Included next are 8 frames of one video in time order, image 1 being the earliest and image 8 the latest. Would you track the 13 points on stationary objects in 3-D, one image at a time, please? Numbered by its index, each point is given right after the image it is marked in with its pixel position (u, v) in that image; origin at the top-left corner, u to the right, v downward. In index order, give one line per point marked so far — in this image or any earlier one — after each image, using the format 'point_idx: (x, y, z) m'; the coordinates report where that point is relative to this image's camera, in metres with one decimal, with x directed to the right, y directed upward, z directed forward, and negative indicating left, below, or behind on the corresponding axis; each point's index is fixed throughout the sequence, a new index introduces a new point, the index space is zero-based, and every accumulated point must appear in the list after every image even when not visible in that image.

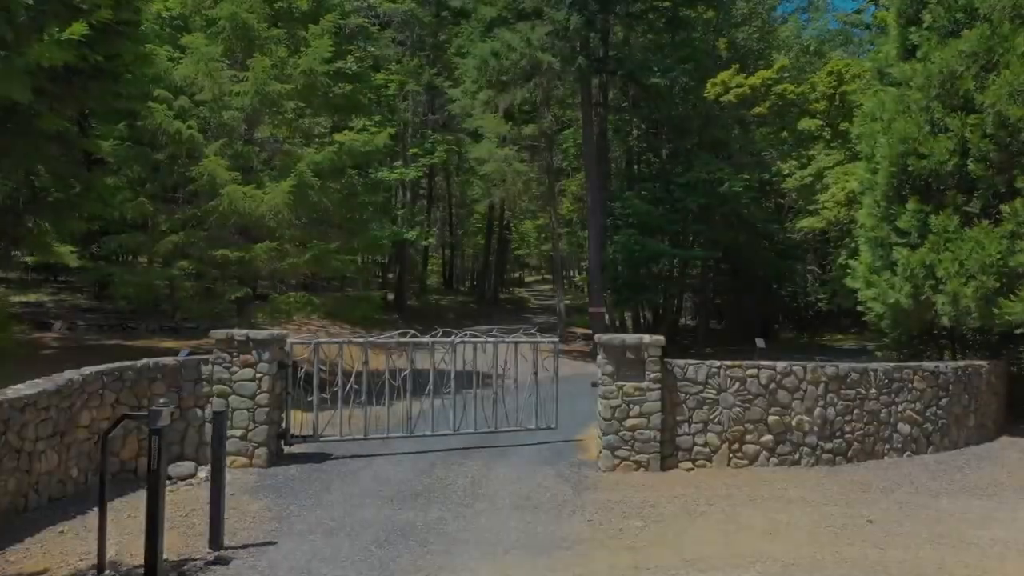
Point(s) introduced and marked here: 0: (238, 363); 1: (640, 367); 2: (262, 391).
0: (-1.5, -0.4, +8.2) m
1: (+0.7, -0.4, +8.1) m
2: (-1.4, -0.6, +8.2) m
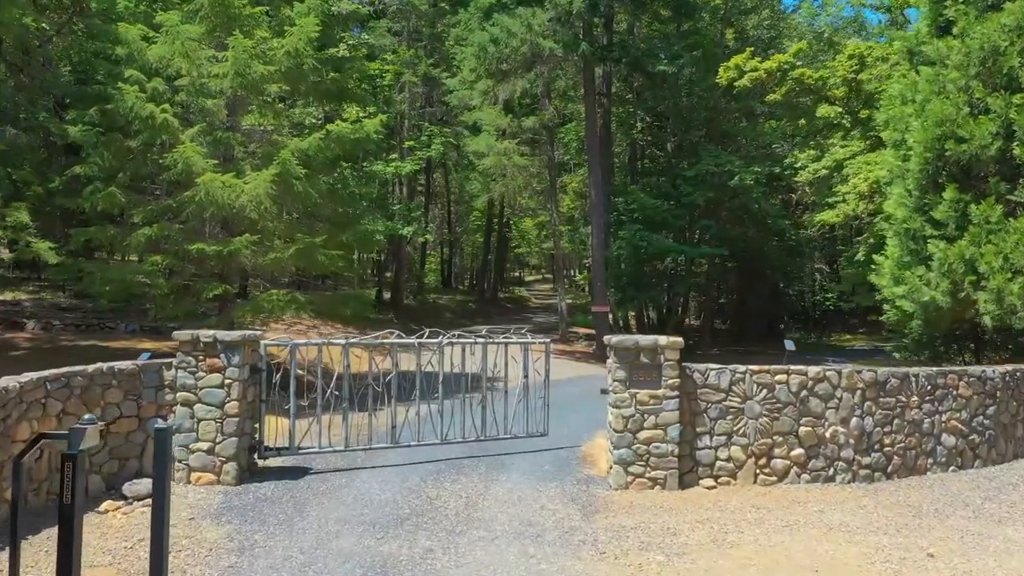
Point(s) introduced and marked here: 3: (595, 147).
0: (-1.5, -0.4, +7.3) m
1: (+0.7, -0.4, +7.2) m
2: (-1.4, -0.5, +7.3) m
3: (+1.1, +1.9, +19.7) m
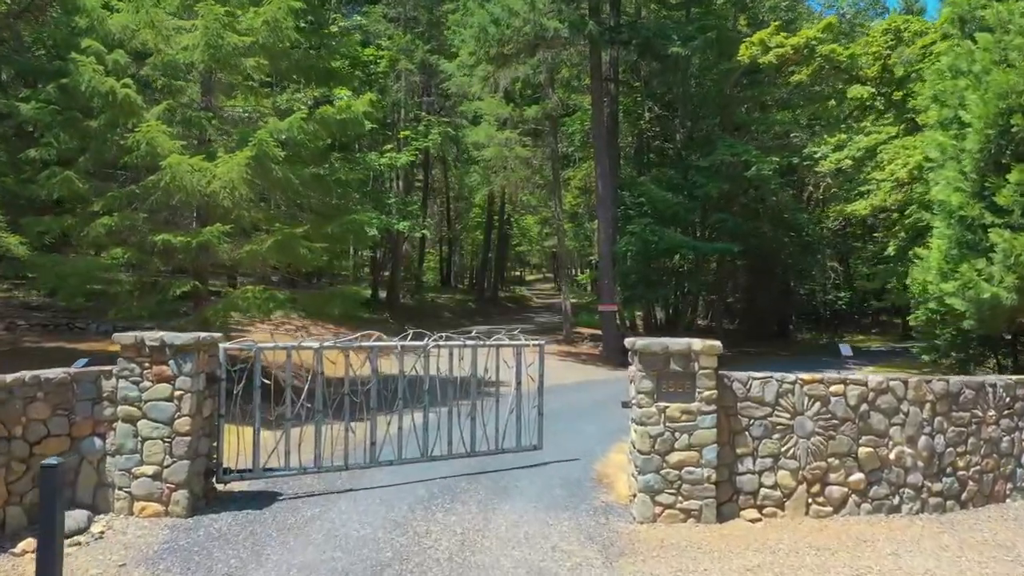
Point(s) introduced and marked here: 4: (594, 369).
0: (-1.5, -0.4, +6.1) m
1: (+0.7, -0.4, +6.0) m
2: (-1.4, -0.5, +6.1) m
3: (+1.1, +1.9, +18.5) m
4: (+0.9, -0.9, +17.1) m
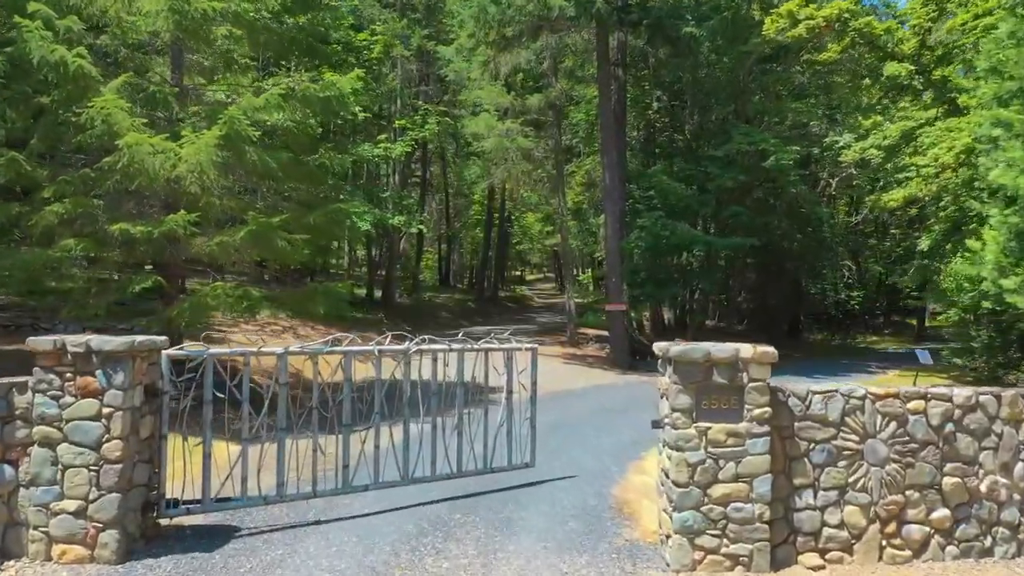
0: (-1.5, -0.3, +5.0) m
1: (+0.7, -0.4, +4.9) m
2: (-1.3, -0.5, +5.0) m
3: (+1.1, +1.9, +17.4) m
4: (+1.0, -0.9, +16.0) m
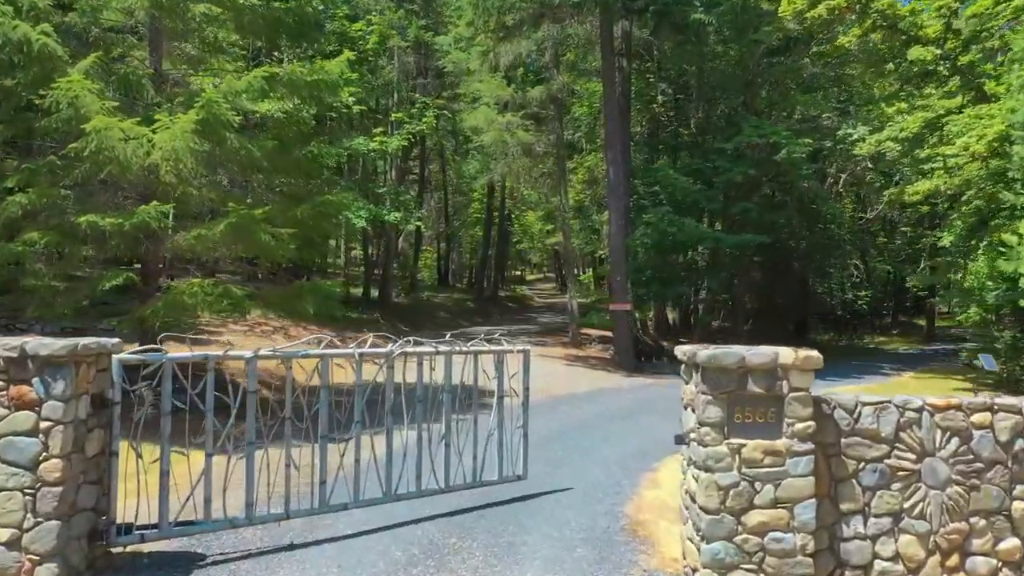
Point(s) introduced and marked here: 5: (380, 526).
0: (-1.5, -0.3, +4.3) m
1: (+0.7, -0.3, +4.2) m
2: (-1.3, -0.5, +4.3) m
3: (+1.1, +2.0, +16.7) m
4: (+1.0, -0.9, +15.3) m
5: (-0.5, -0.9, +5.7) m
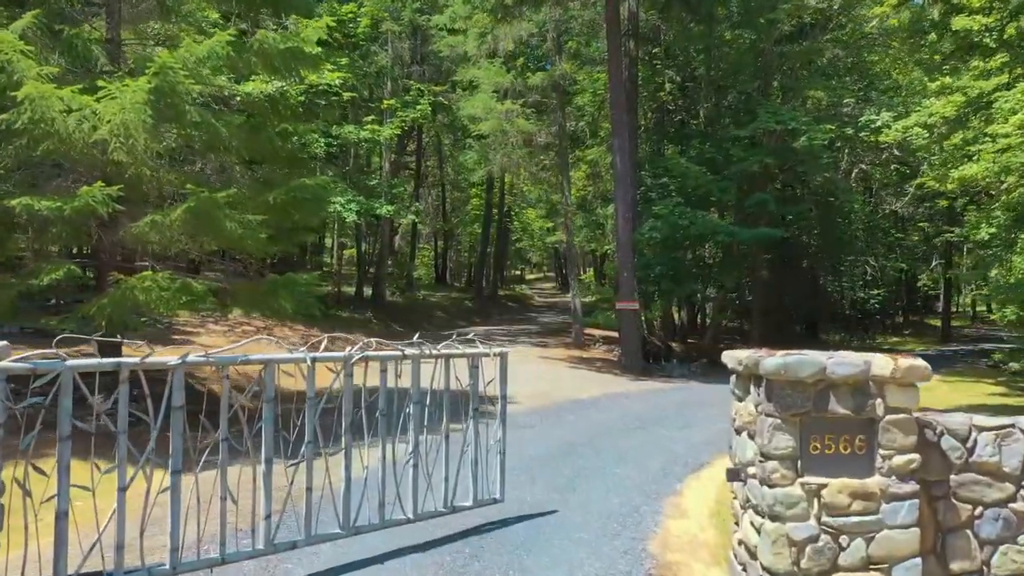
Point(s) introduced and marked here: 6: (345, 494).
0: (-1.5, -0.3, +3.2) m
1: (+0.7, -0.3, +3.1) m
2: (-1.3, -0.5, +3.2) m
3: (+1.1, +2.0, +15.6) m
4: (+1.0, -0.9, +14.2) m
5: (-0.5, -0.9, +4.6) m
6: (-0.5, -0.6, +4.4) m
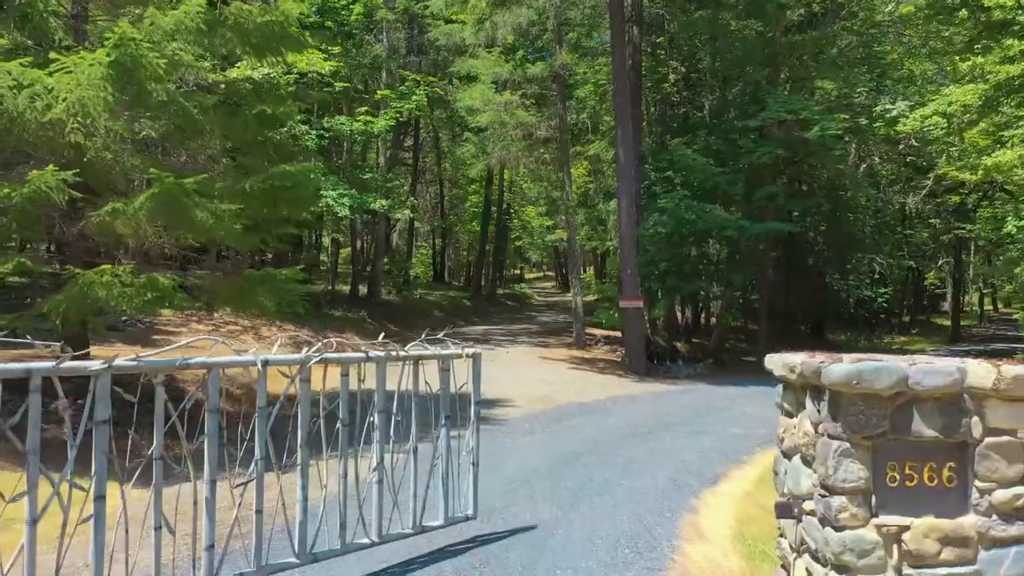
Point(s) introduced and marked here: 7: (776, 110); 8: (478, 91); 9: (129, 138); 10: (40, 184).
0: (-1.5, -0.3, +2.5) m
1: (+0.7, -0.3, +2.4) m
2: (-1.3, -0.4, +2.5) m
3: (+1.1, +2.0, +14.9) m
4: (+0.9, -0.8, +13.5) m
5: (-0.5, -0.9, +3.9) m
6: (-0.5, -0.6, +3.7) m
7: (+2.6, +1.8, +15.0) m
8: (-0.4, +2.4, +17.8) m
9: (-1.8, +0.7, +7.3) m
10: (-2.0, +0.4, +6.5) m
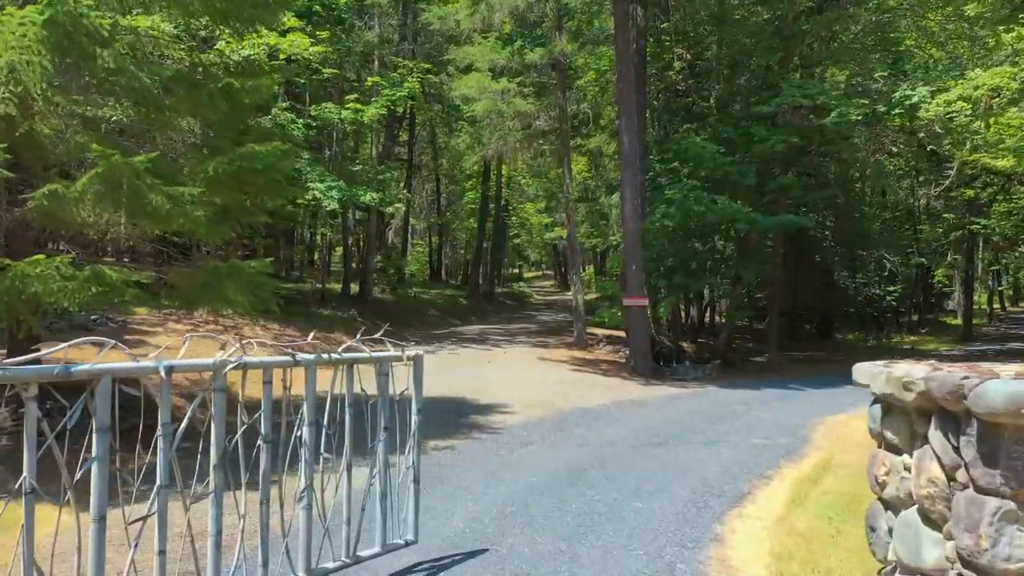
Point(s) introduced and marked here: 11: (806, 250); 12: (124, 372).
0: (-1.5, -0.3, +1.7) m
1: (+0.7, -0.3, +1.6) m
2: (-1.4, -0.4, +1.7) m
3: (+1.1, +2.0, +14.1) m
4: (+0.9, -0.8, +12.7) m
5: (-0.5, -0.8, +3.1) m
6: (-0.5, -0.6, +2.9) m
7: (+2.6, +1.8, +14.1) m
8: (-0.4, +2.4, +17.0) m
9: (-1.8, +0.8, +6.4) m
10: (-2.0, +0.5, +5.6) m
11: (+3.9, +0.5, +19.5) m
12: (-0.6, -0.2, +2.4) m
